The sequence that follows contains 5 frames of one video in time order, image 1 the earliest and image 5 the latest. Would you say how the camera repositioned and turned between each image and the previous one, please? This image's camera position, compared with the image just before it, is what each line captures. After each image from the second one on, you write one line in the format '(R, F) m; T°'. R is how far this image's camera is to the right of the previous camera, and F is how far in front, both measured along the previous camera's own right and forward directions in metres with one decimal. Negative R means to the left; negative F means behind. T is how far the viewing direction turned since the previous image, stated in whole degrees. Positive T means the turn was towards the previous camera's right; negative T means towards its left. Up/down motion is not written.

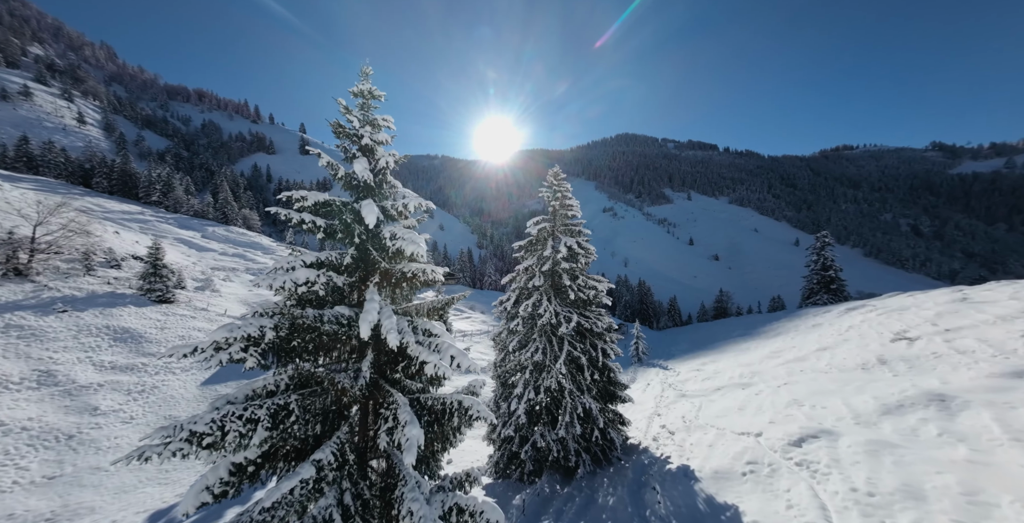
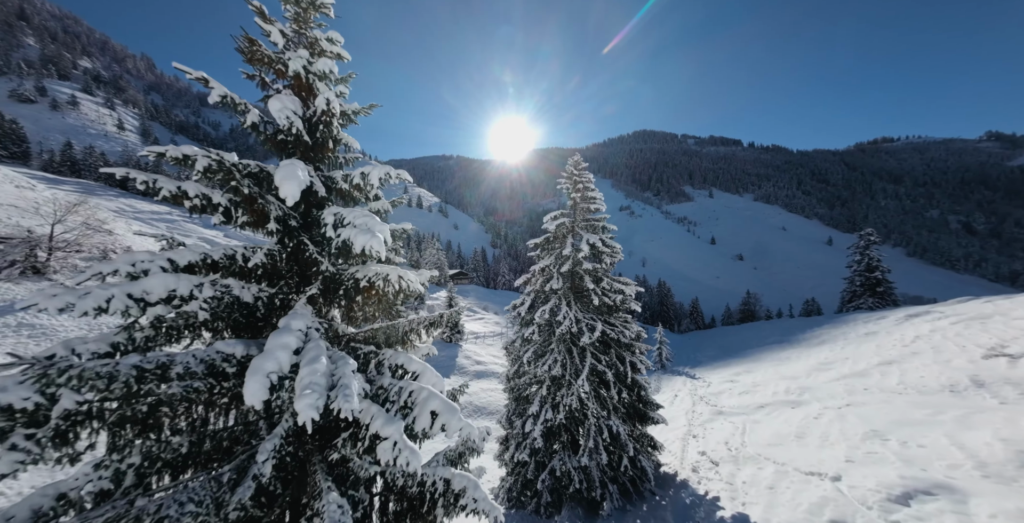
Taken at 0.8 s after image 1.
(0.0, +1.7) m; -2°
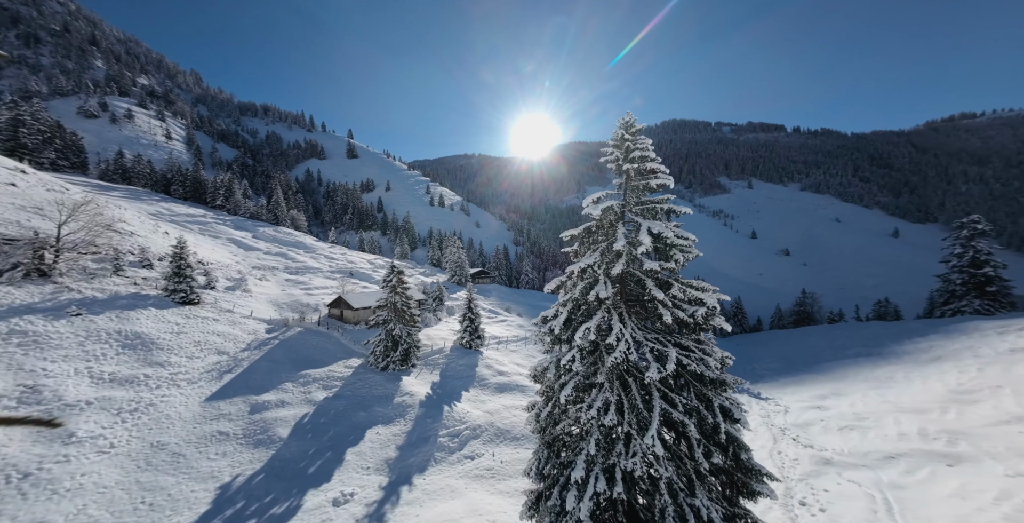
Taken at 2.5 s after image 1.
(-0.2, +3.9) m; -4°
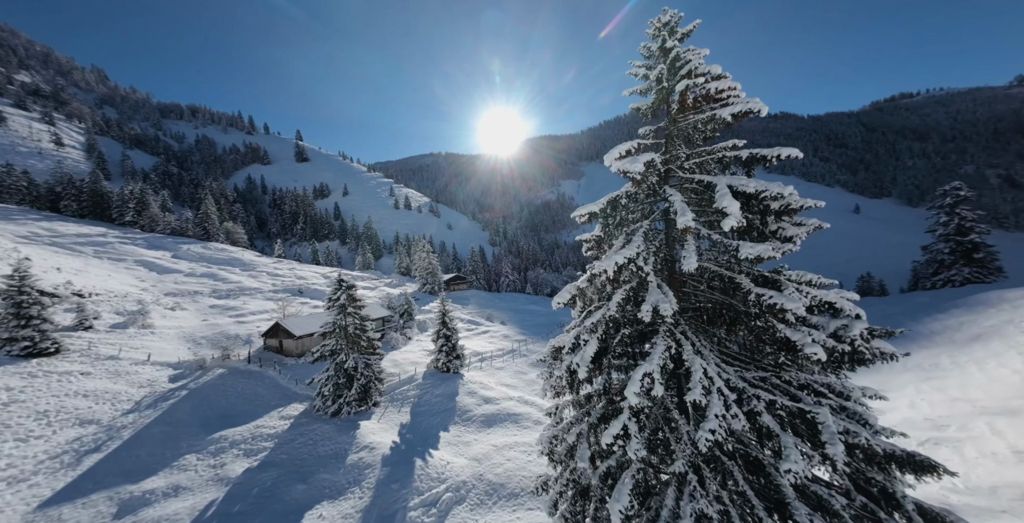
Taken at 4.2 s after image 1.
(-0.3, +6.6) m; +4°
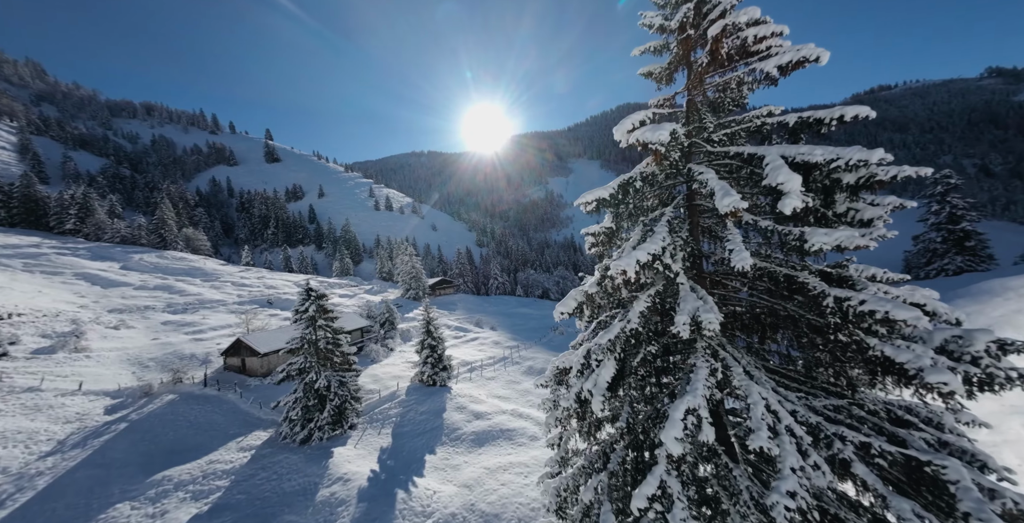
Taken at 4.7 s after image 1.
(0.0, +2.5) m; +2°
